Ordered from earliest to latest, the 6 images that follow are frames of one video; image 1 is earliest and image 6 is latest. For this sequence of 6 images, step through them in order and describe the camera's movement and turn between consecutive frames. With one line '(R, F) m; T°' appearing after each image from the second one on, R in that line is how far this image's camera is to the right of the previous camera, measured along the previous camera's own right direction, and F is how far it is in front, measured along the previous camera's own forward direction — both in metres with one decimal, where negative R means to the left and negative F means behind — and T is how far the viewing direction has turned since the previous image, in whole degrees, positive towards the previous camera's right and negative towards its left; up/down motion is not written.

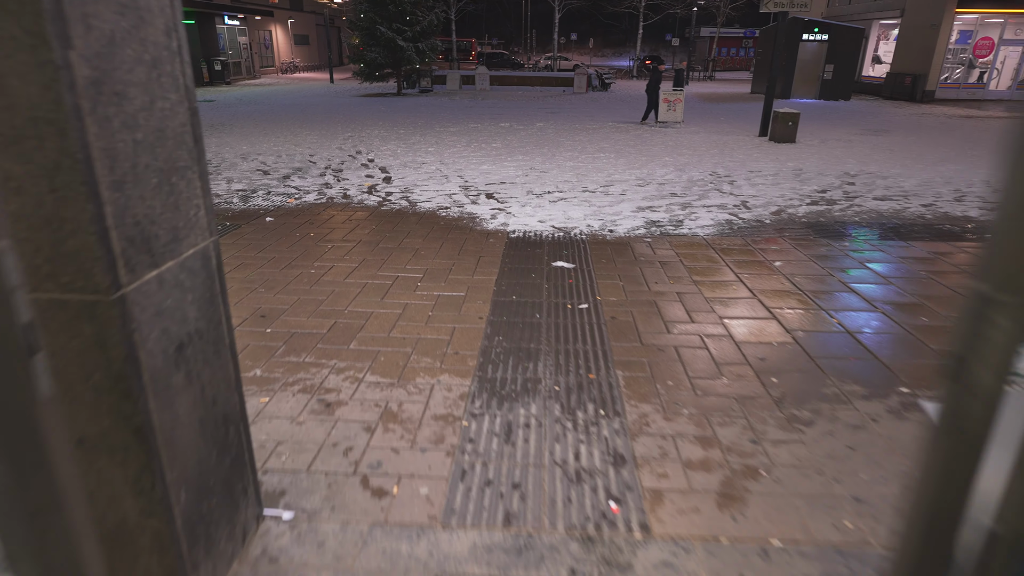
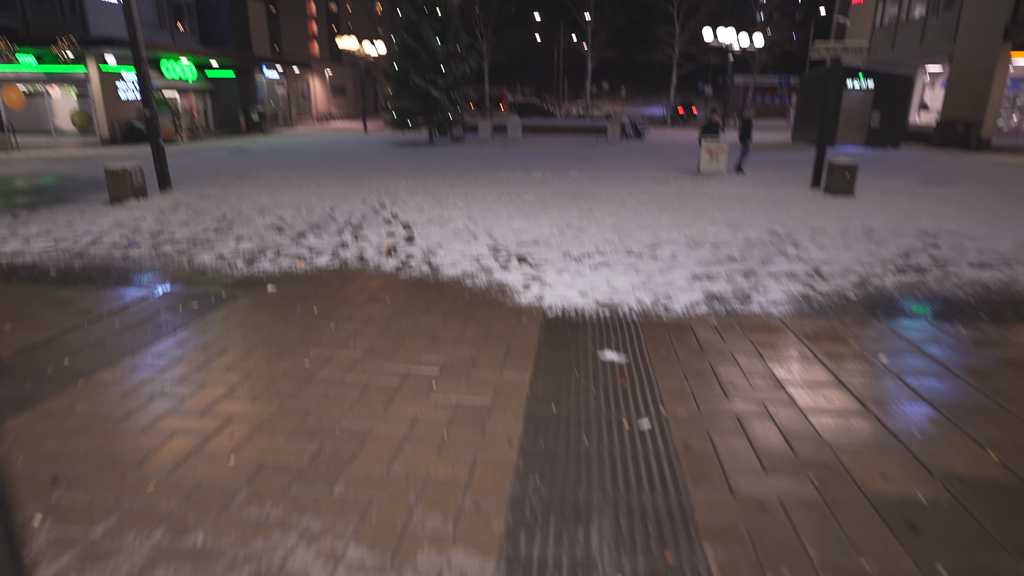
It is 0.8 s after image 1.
(-0.1, +0.9) m; -3°
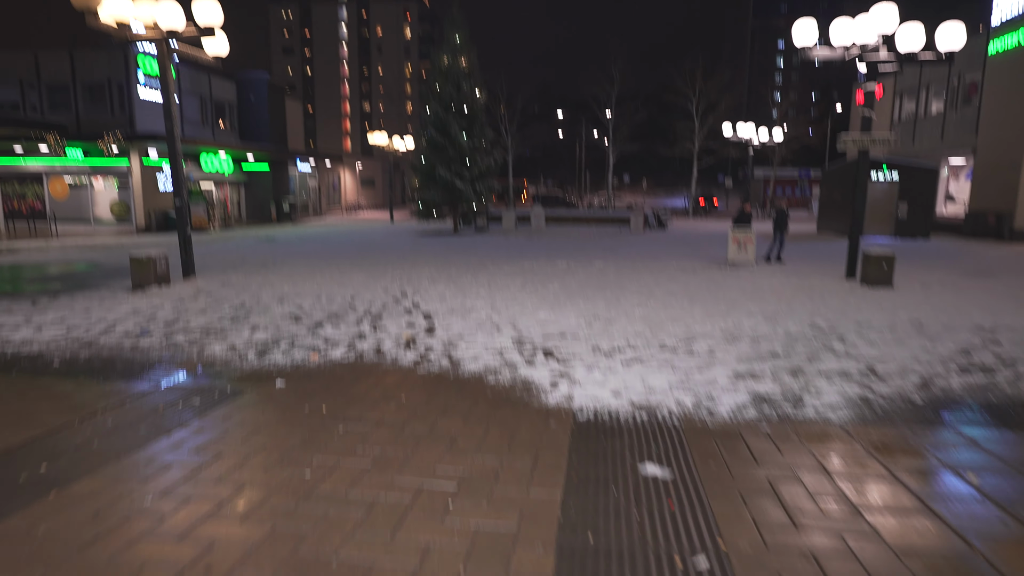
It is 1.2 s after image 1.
(0.0, +0.4) m; -2°
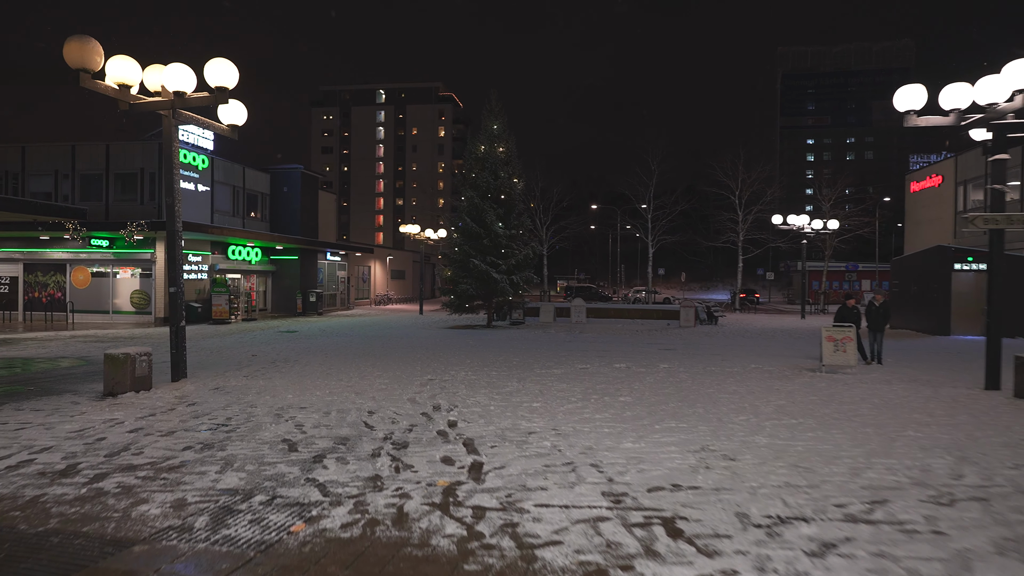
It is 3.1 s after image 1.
(-0.5, +2.3) m; -3°
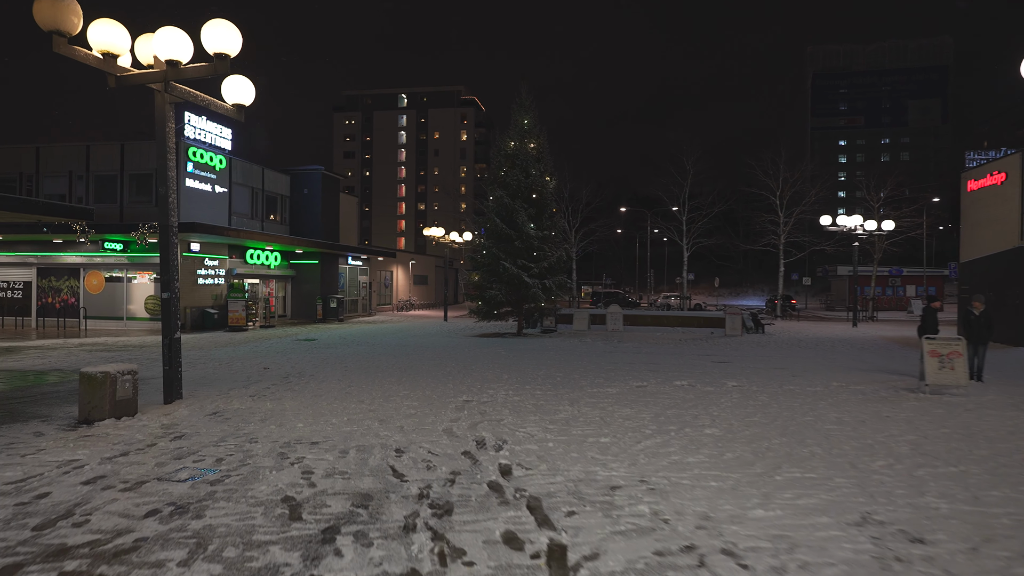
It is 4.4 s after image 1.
(-0.5, +1.7) m; -2°
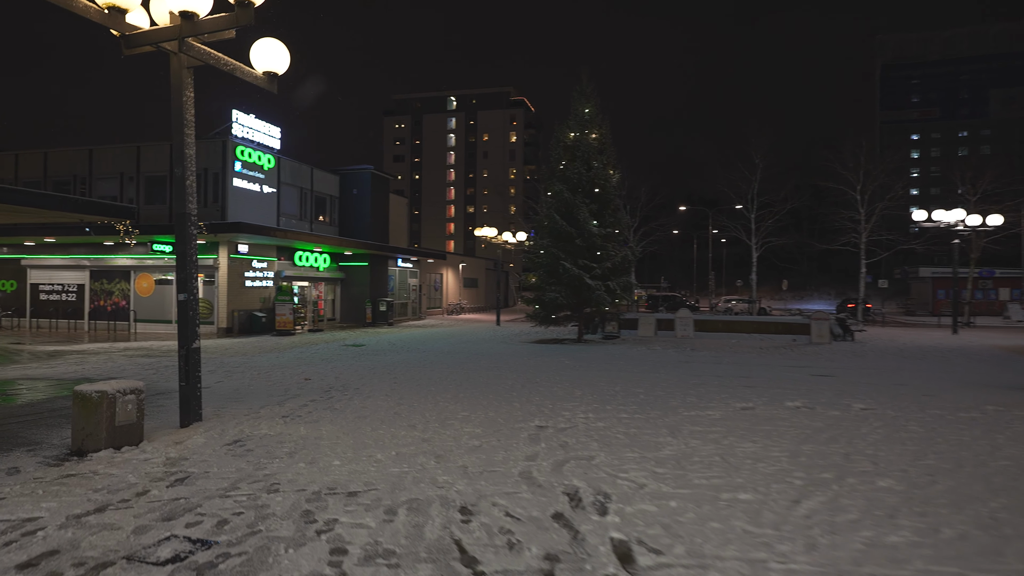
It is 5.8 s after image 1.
(-0.5, +1.8) m; -4°
